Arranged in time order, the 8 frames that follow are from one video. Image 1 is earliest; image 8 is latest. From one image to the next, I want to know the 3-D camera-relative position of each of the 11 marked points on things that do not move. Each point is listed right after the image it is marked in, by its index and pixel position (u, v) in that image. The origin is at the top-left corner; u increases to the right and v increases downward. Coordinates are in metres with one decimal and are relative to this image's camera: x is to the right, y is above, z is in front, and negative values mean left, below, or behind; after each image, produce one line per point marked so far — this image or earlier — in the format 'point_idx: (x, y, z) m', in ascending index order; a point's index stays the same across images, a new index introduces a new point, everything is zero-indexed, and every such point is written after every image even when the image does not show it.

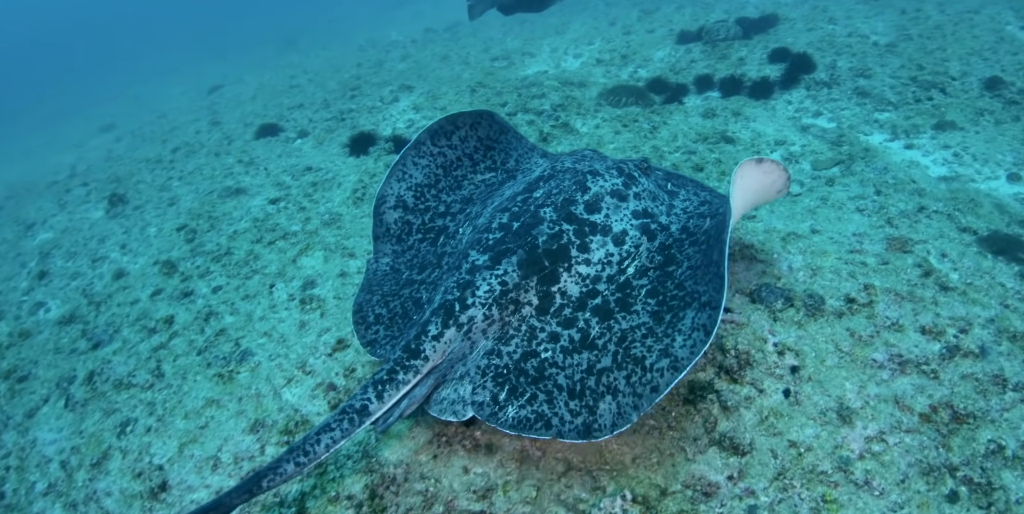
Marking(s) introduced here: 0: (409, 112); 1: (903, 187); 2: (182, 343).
0: (-1.9, +2.7, +11.3) m
1: (+4.1, +0.7, +6.4) m
2: (-3.7, -1.0, +6.9) m
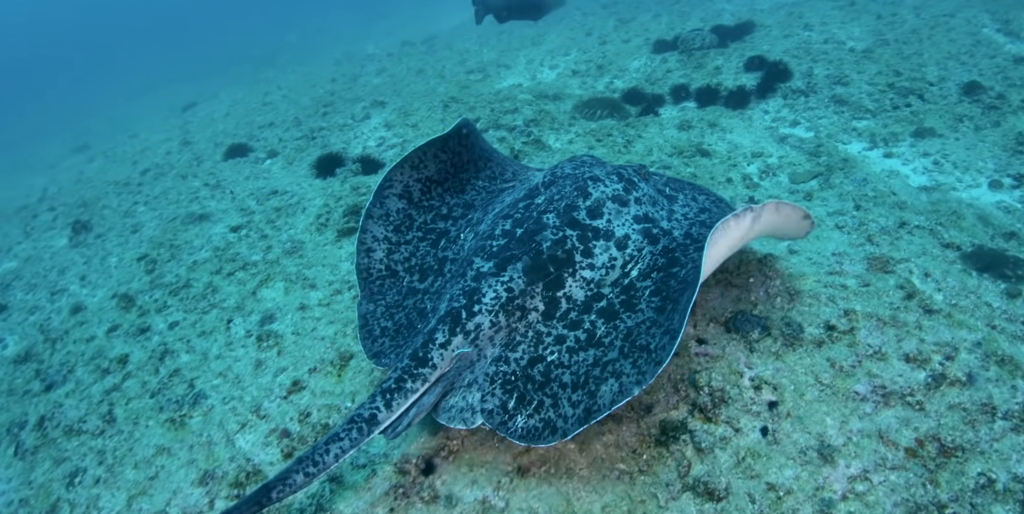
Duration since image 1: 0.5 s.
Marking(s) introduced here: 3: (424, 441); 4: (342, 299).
0: (-2.4, +2.3, +11.0) m
1: (+3.7, +0.6, +6.2) m
2: (-4.0, -1.4, +6.6) m
3: (-0.7, -1.4, +4.6) m
4: (-1.8, -0.5, +6.5) m
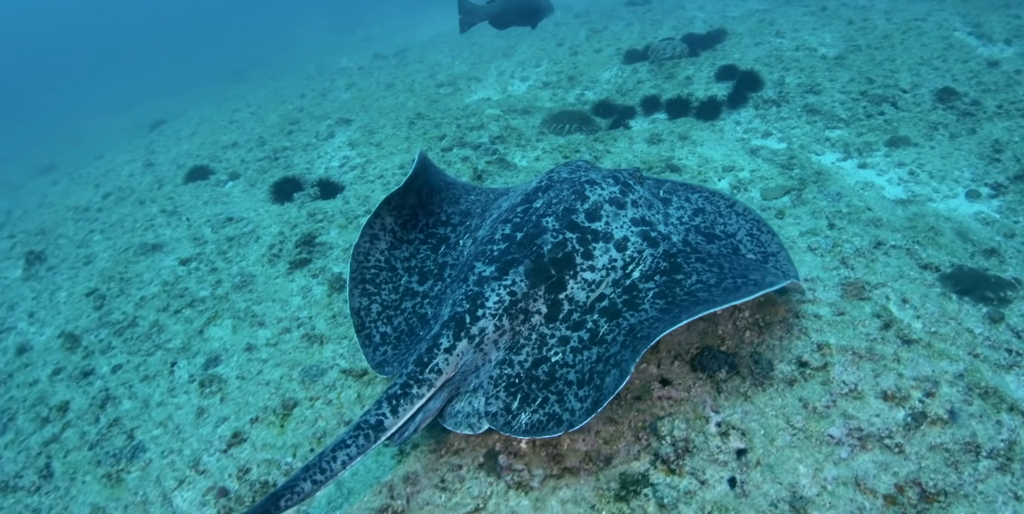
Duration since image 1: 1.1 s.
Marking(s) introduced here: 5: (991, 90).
0: (-2.9, +1.9, +10.7) m
1: (+3.3, +0.4, +5.9) m
2: (-4.4, -1.8, +6.1) m
3: (-1.0, -1.7, +4.2) m
4: (-2.2, -0.8, +6.1) m
5: (+6.2, +2.1, +7.9) m
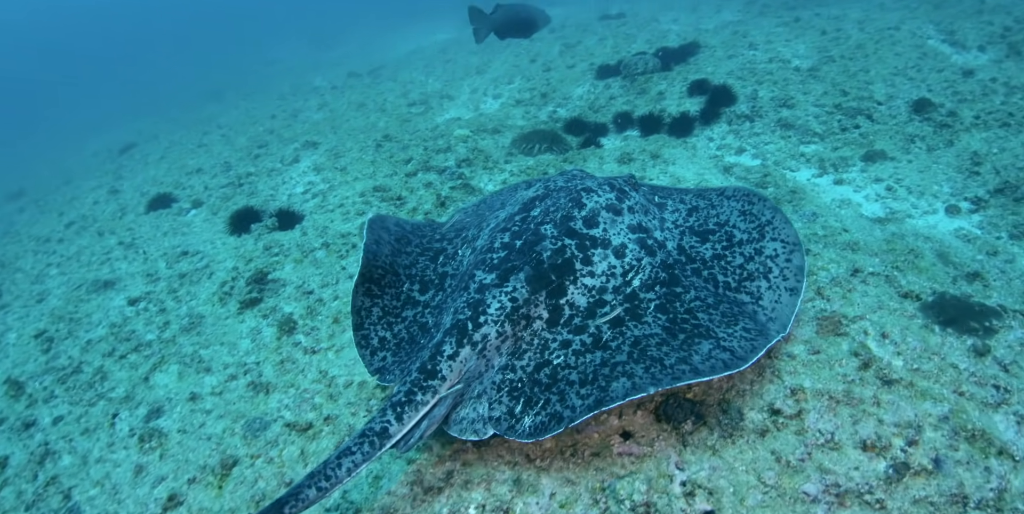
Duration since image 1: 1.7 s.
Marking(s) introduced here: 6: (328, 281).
0: (-3.4, +1.4, +10.3) m
1: (+2.9, +0.2, +5.6) m
2: (-4.7, -2.2, +5.7) m
3: (-1.3, -2.0, +3.8) m
4: (-2.6, -1.2, +5.7) m
5: (+5.7, +2.0, +7.7) m
6: (-2.1, -0.3, +6.7) m
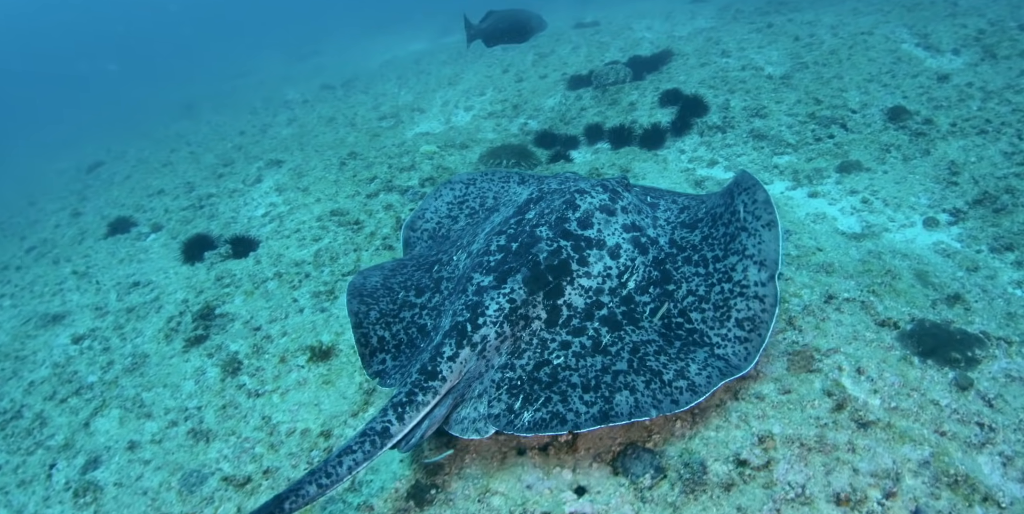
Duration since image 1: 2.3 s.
0: (-3.9, +1.0, +9.9) m
1: (+2.5, 0.0, +5.3) m
2: (-5.0, -2.6, +5.3) m
3: (-1.6, -2.3, +3.4) m
4: (-2.9, -1.5, +5.3) m
5: (+5.2, +1.8, +7.5) m
6: (-2.4, -0.6, +6.4) m
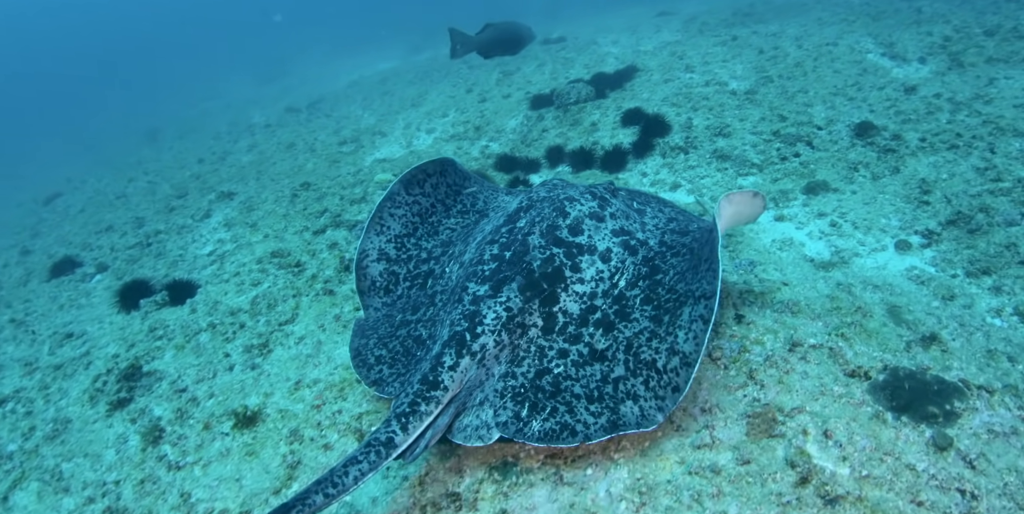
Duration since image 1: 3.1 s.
0: (-4.5, +0.4, +9.4) m
1: (+2.0, -0.3, +4.9) m
2: (-5.4, -3.2, +4.7) m
3: (-1.9, -2.7, +2.9) m
4: (-3.3, -2.0, +4.8) m
5: (+4.6, +1.6, +7.2) m
6: (-2.9, -1.1, +5.8) m
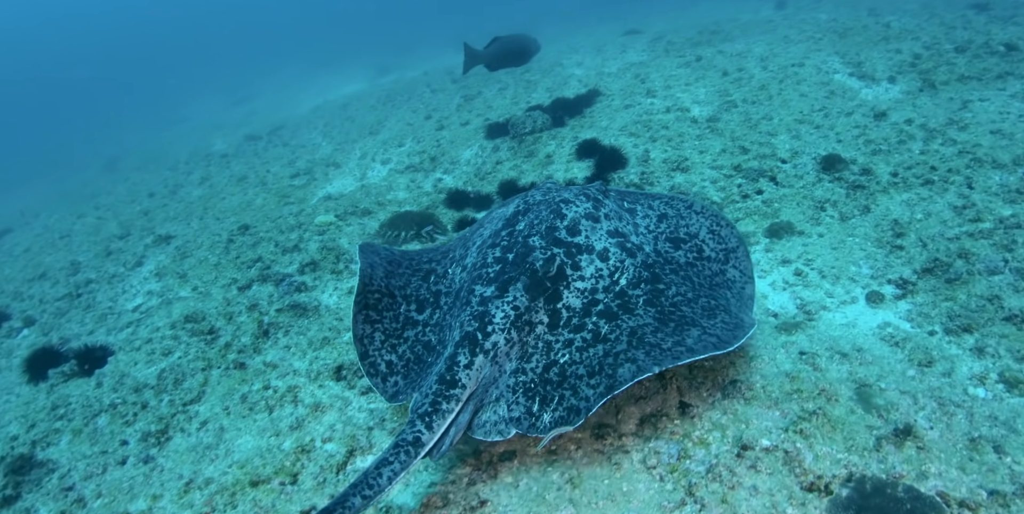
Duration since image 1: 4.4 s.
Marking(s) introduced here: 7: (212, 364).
0: (-5.2, -0.4, +8.7) m
1: (+1.4, -0.8, +4.3) m
2: (-5.9, -3.9, +3.9) m
3: (-2.4, -3.3, +2.2) m
4: (-3.9, -2.7, +4.1) m
5: (+4.0, +1.1, +6.6) m
6: (-3.5, -1.8, +5.1) m
7: (-2.9, -1.0, +6.0) m
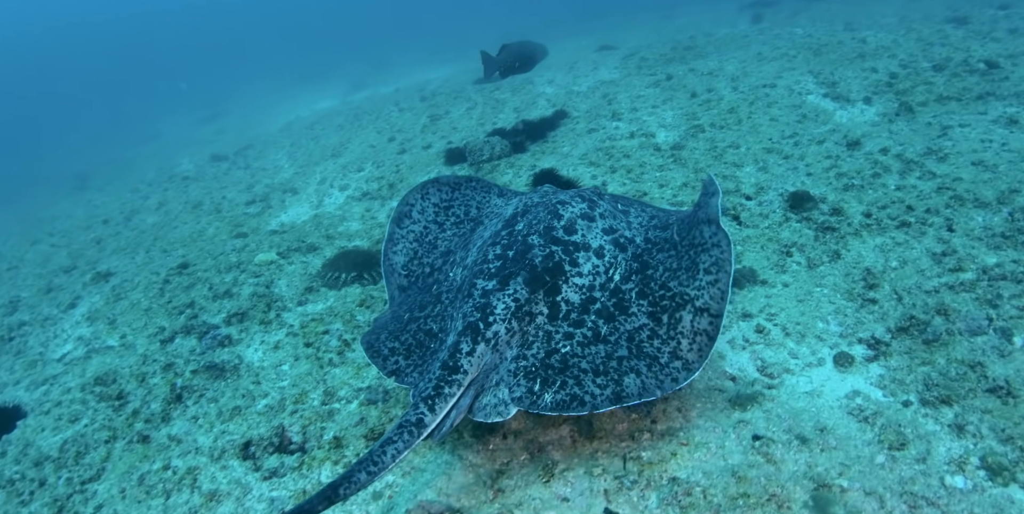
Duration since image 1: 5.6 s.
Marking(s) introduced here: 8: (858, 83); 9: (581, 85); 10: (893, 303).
0: (-5.7, -1.0, +8.1) m
1: (+0.9, -1.3, +3.7) m
2: (-6.4, -4.5, +3.3) m
3: (-3.0, -3.8, +1.6) m
4: (-4.4, -3.2, +3.5) m
5: (+3.3, +0.7, +6.0) m
6: (-4.1, -2.3, +4.6) m
7: (-3.5, -1.6, +5.4) m
8: (+4.4, +2.2, +7.8) m
9: (+1.2, +3.2, +11.3) m
10: (+3.0, -0.4, +4.9) m
